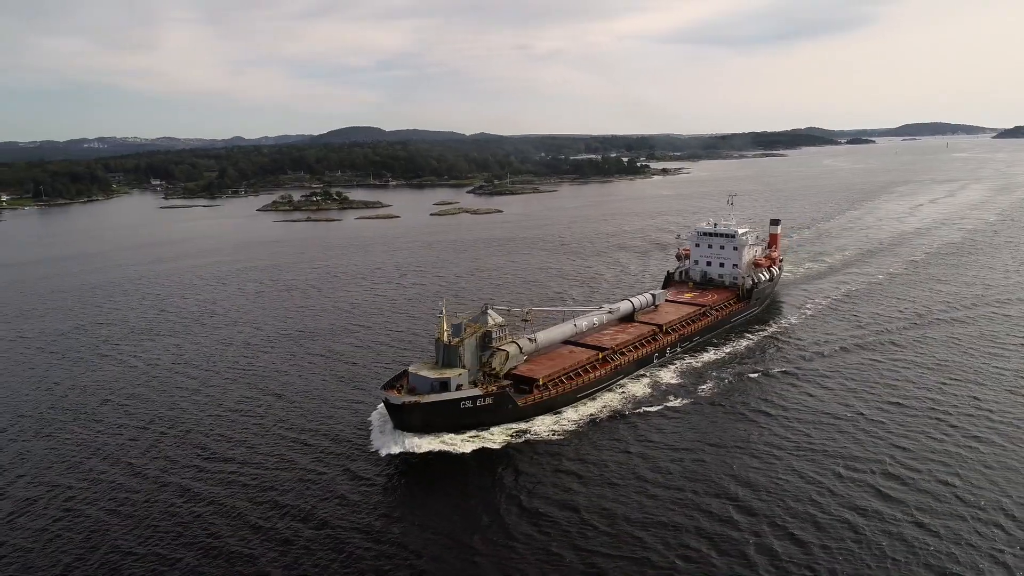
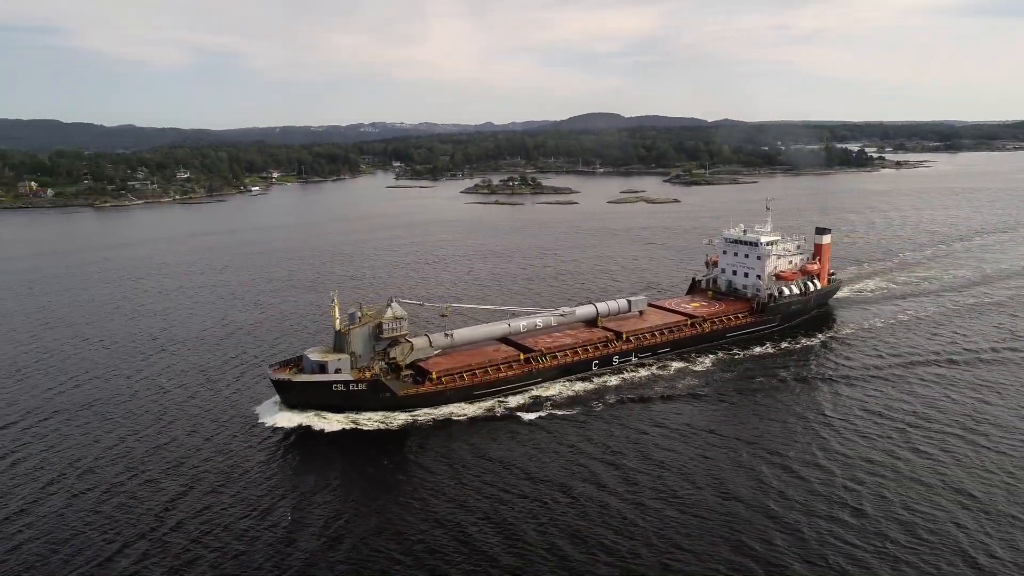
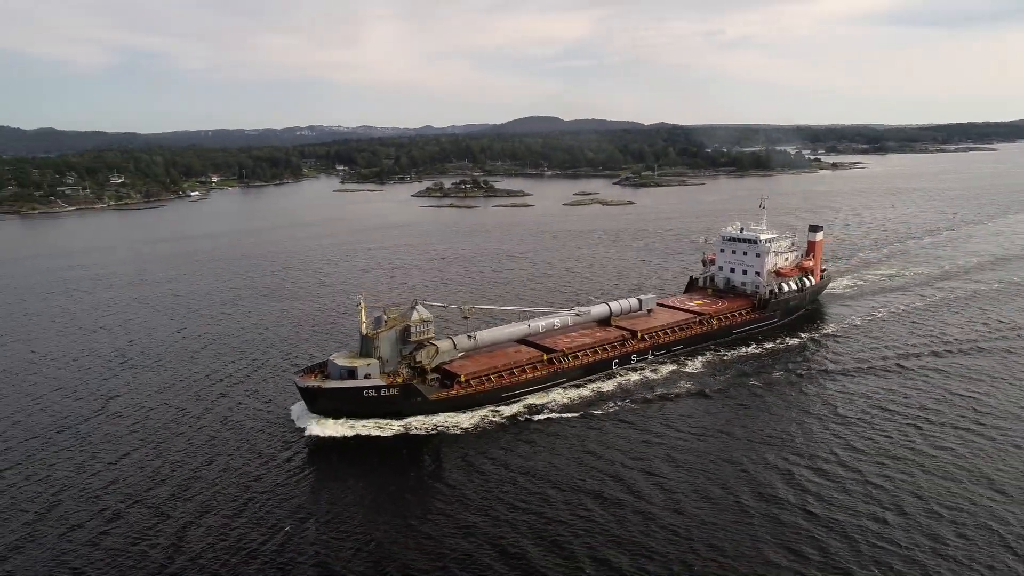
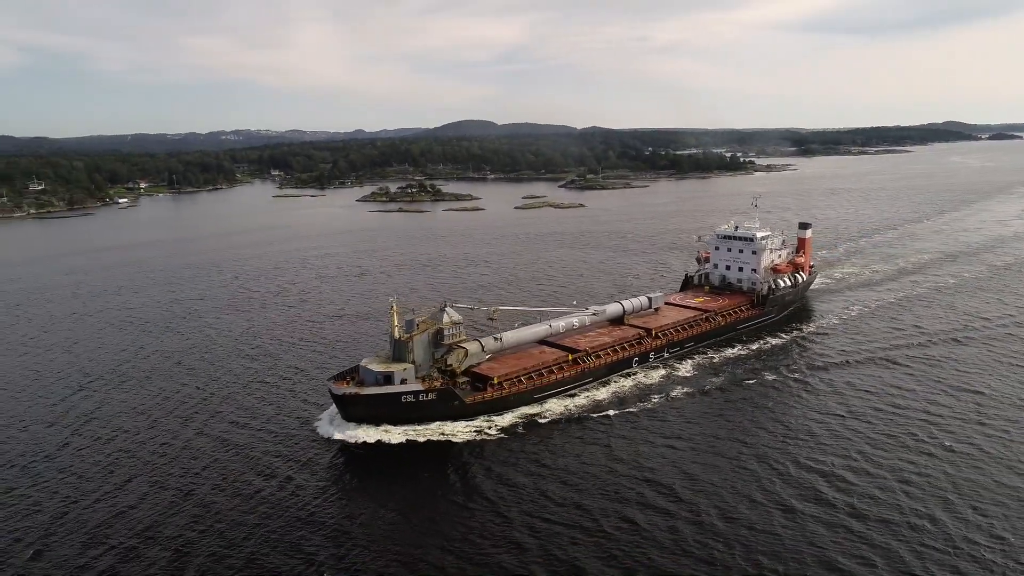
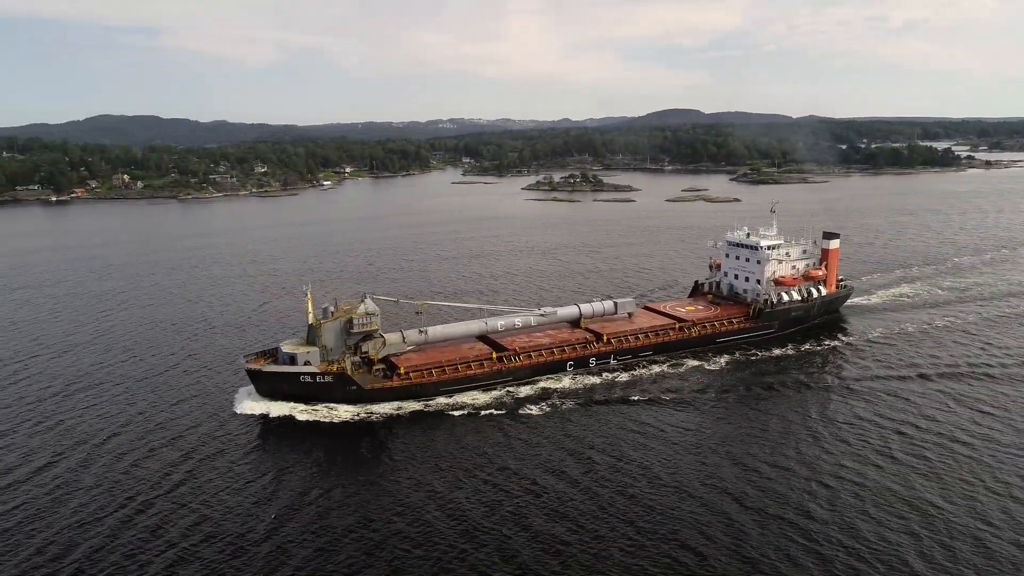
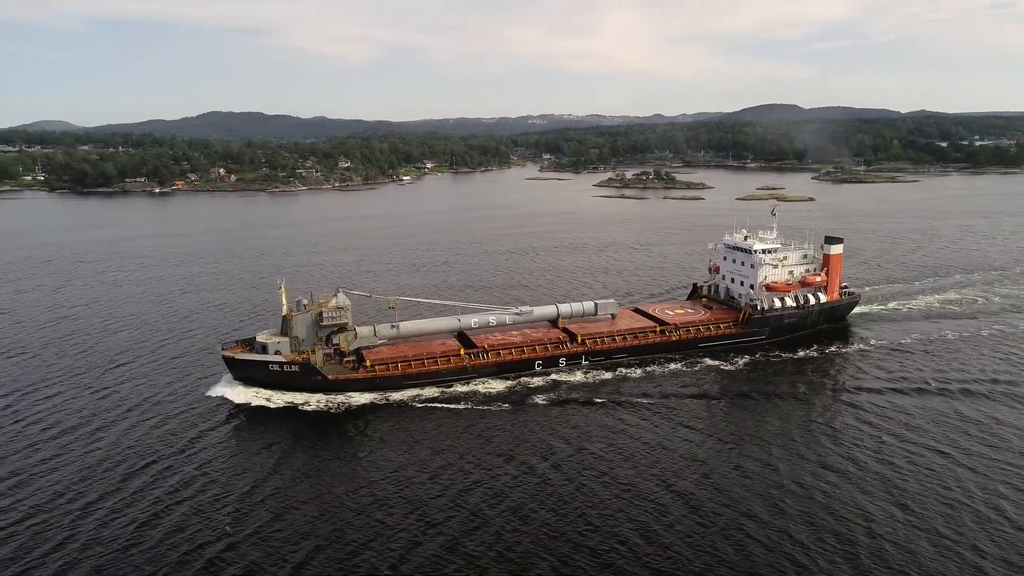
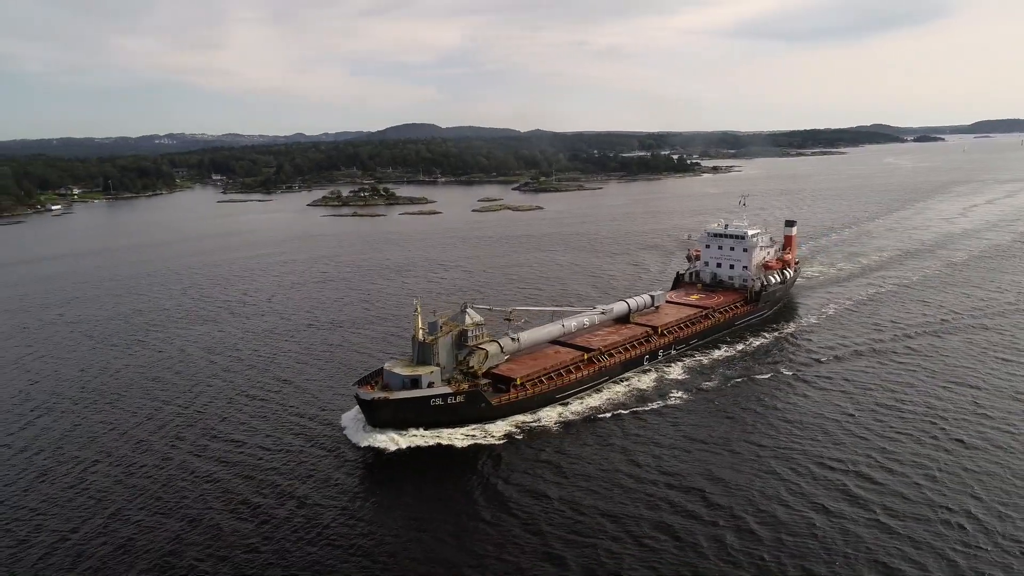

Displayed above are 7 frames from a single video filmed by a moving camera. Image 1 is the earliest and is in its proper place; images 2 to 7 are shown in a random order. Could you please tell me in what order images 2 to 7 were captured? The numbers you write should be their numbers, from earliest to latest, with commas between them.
7, 4, 3, 2, 5, 6
